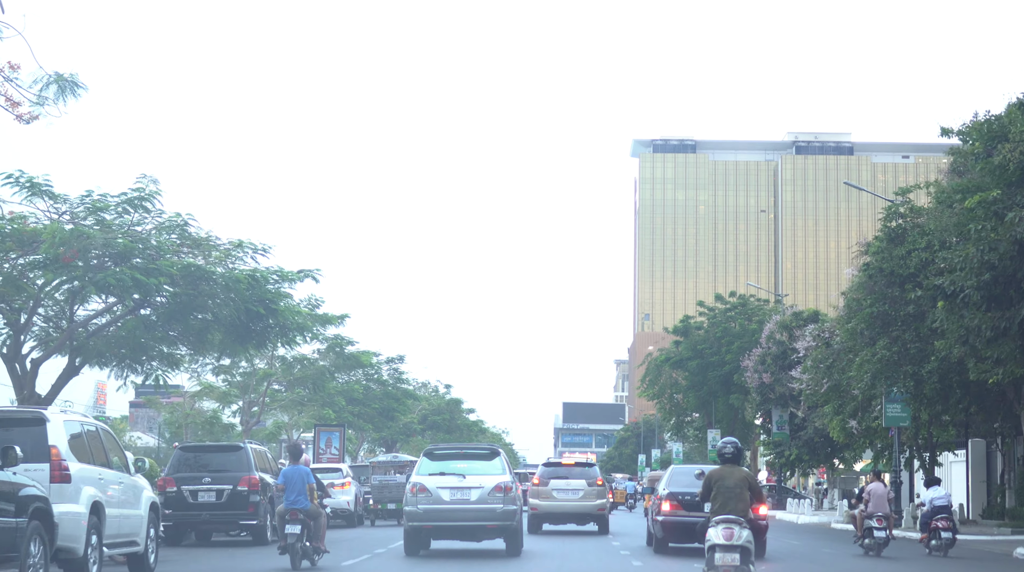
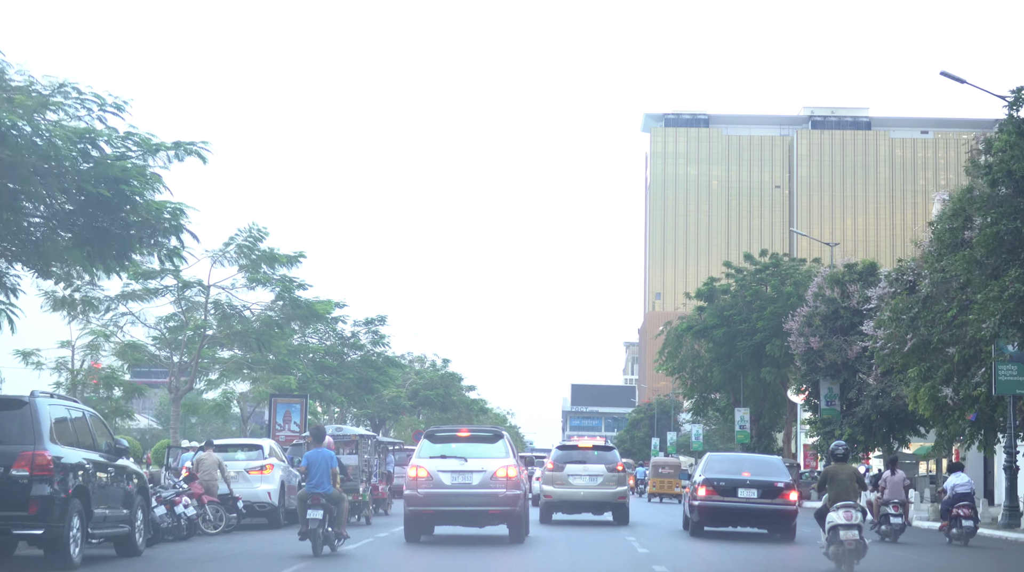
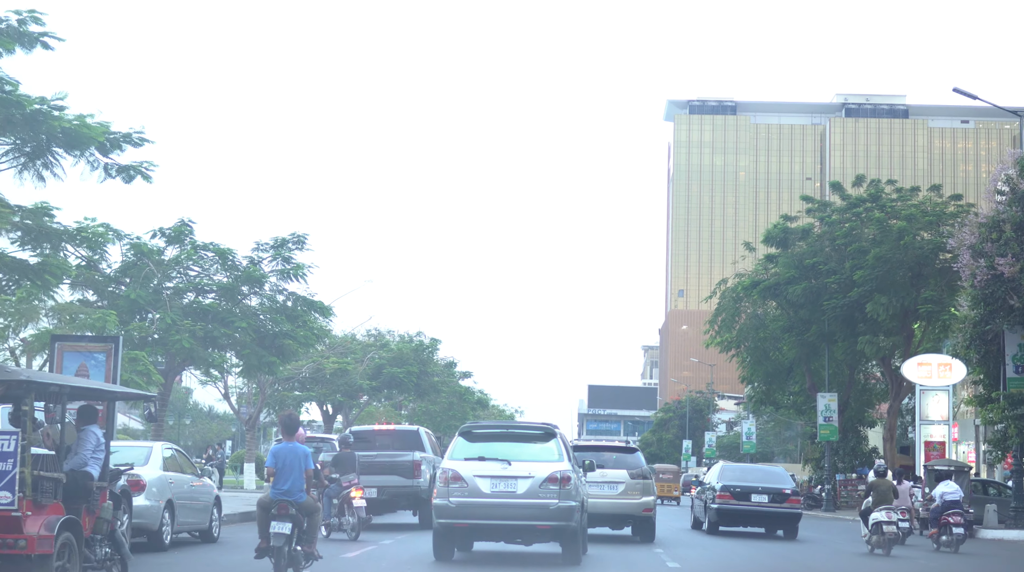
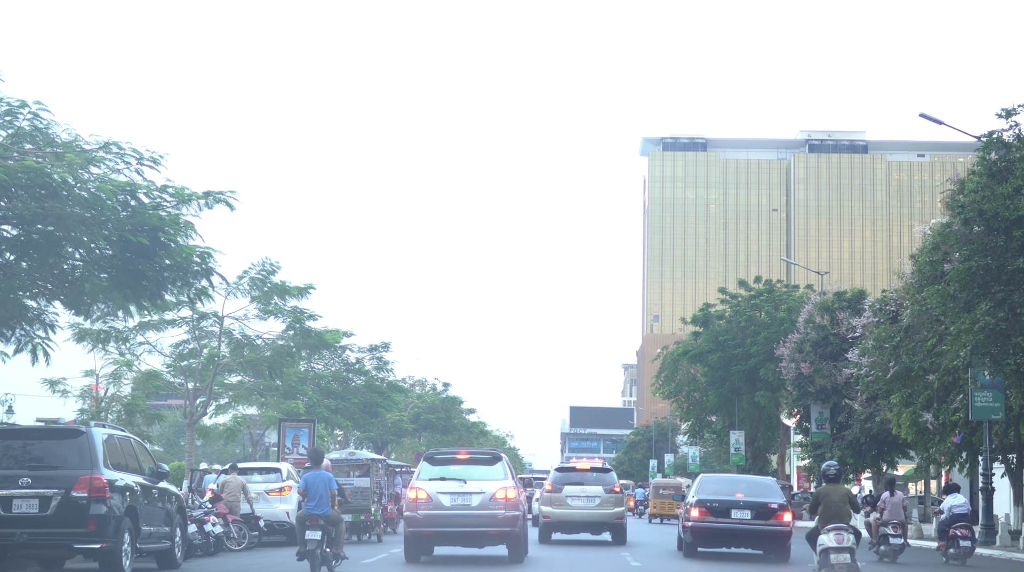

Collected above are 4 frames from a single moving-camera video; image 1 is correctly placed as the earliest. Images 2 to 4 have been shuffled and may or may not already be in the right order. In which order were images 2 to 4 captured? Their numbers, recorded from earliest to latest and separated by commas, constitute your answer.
4, 2, 3
